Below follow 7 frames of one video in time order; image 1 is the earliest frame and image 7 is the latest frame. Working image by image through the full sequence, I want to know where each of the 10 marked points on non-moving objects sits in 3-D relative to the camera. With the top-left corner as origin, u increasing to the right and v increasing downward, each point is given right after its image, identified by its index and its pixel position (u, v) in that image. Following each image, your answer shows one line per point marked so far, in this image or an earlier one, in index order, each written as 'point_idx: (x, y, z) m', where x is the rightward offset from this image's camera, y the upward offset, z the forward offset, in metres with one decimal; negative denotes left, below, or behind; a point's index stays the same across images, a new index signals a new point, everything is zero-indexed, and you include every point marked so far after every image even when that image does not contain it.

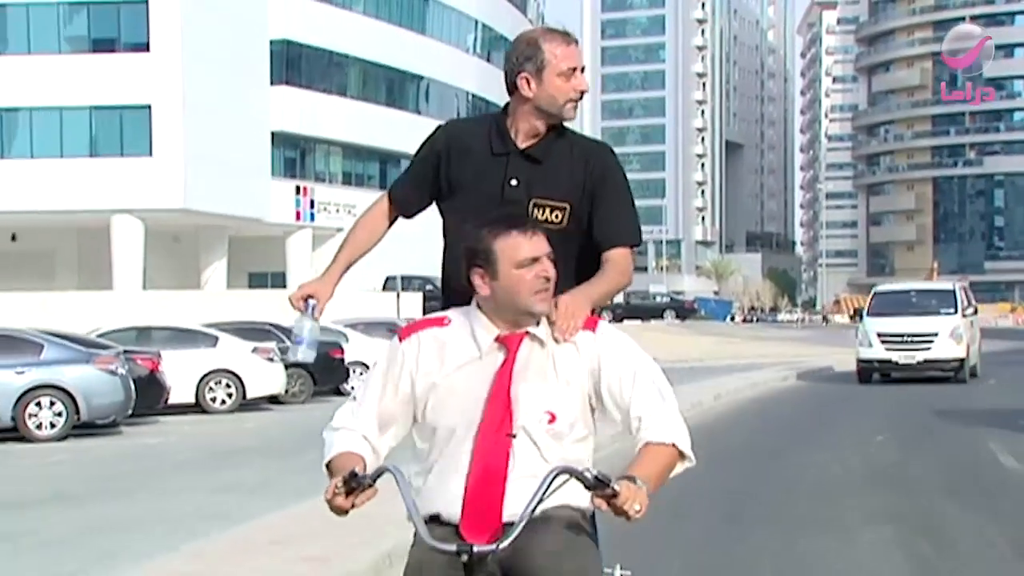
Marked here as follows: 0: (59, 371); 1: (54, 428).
0: (-5.3, -1.0, +15.1) m
1: (-5.4, -1.7, +15.1) m
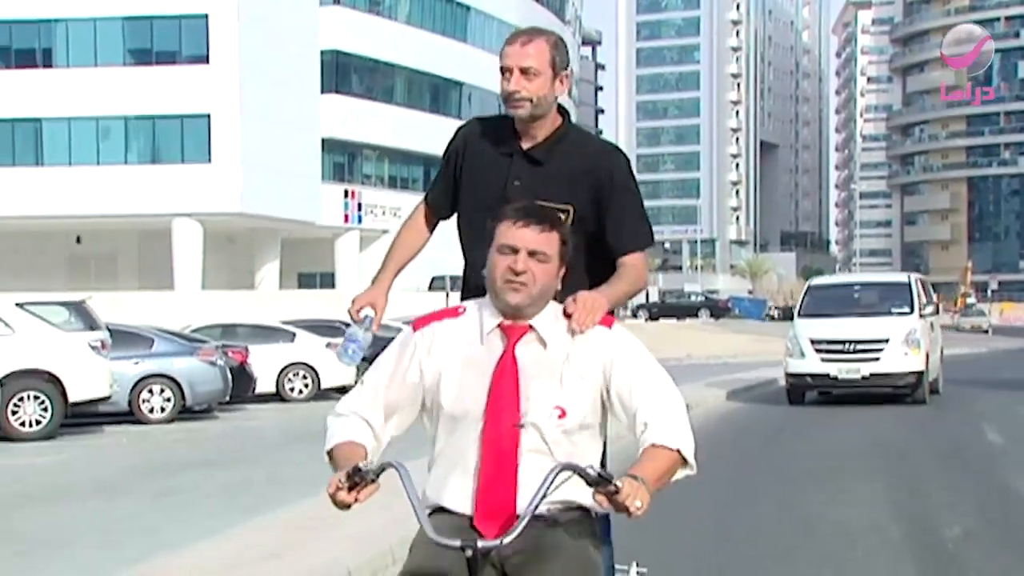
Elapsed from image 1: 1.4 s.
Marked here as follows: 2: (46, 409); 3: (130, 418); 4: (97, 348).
0: (-4.6, -1.0, +17.3) m
1: (-4.7, -1.7, +17.3) m
2: (-5.5, -1.4, +15.1) m
3: (-5.2, -1.8, +17.7) m
4: (-5.1, -0.7, +15.8) m
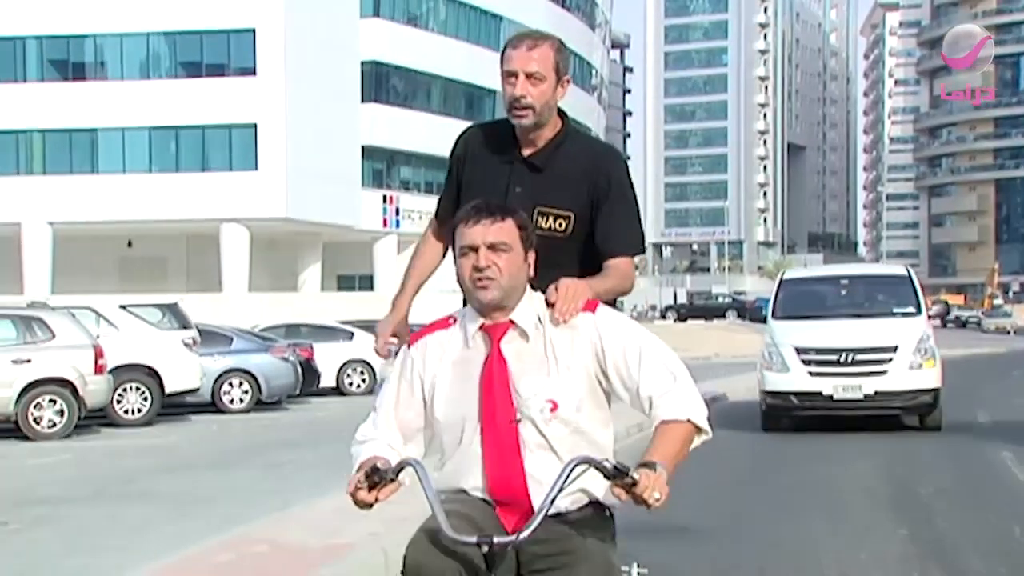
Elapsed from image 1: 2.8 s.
0: (-4.0, -1.0, +19.3) m
1: (-4.1, -1.7, +19.3) m
2: (-4.9, -1.5, +17.1) m
3: (-4.6, -1.9, +19.7) m
4: (-4.4, -0.8, +17.8) m
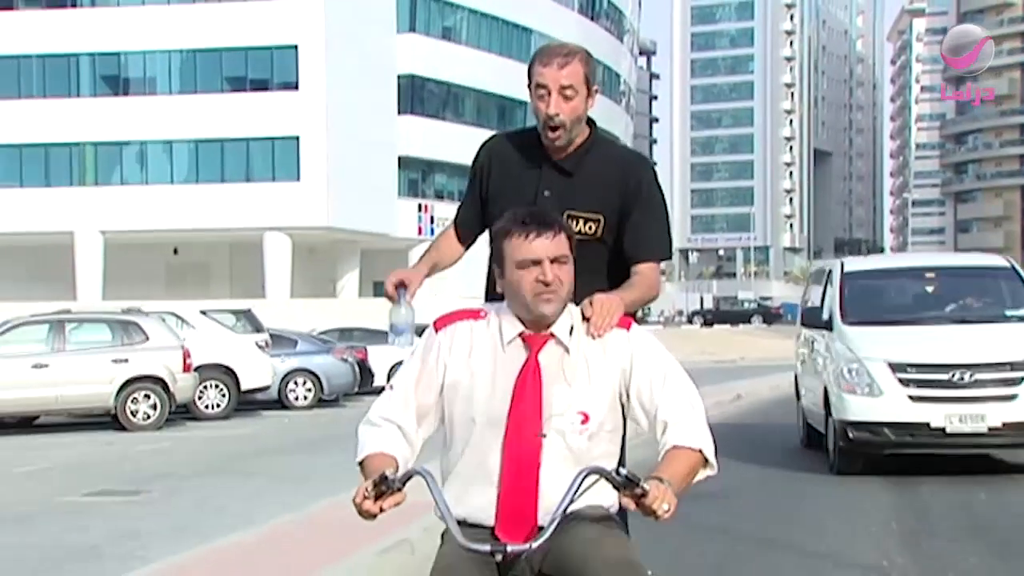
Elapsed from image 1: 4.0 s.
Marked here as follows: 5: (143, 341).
0: (-3.3, -1.2, +21.2) m
1: (-3.4, -1.8, +21.2) m
2: (-4.3, -1.6, +19.0) m
3: (-3.9, -2.0, +21.6) m
4: (-3.8, -0.9, +19.7) m
5: (-5.0, -0.7, +17.5) m
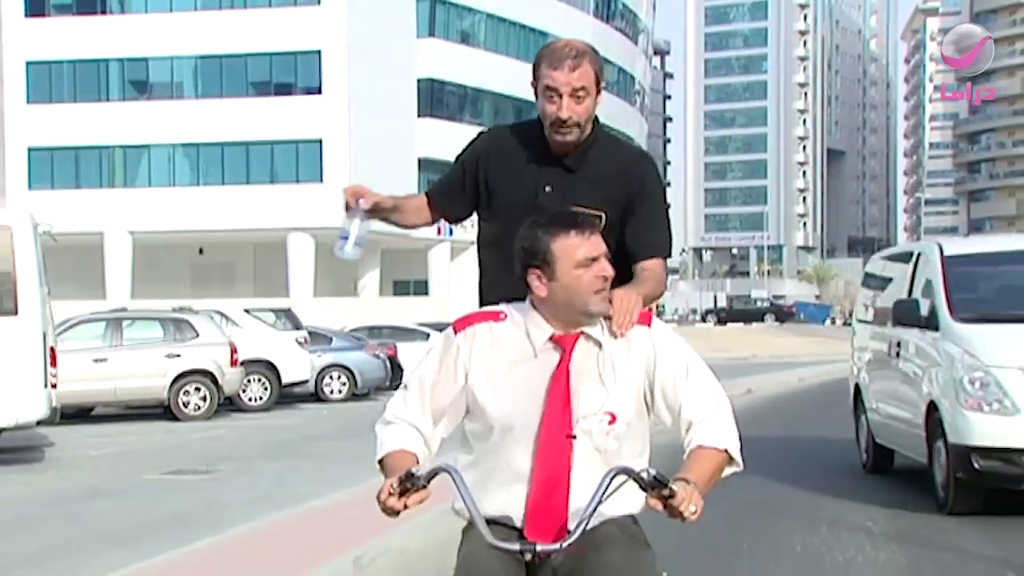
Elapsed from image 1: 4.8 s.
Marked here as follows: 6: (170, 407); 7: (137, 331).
0: (-2.9, -1.1, +22.5) m
1: (-3.0, -1.8, +22.5) m
2: (-3.9, -1.6, +20.3) m
3: (-3.5, -2.0, +22.9) m
4: (-3.4, -0.9, +21.0) m
5: (-4.6, -0.7, +18.8) m
6: (-5.0, -1.7, +18.6) m
7: (-5.4, -0.6, +18.6) m
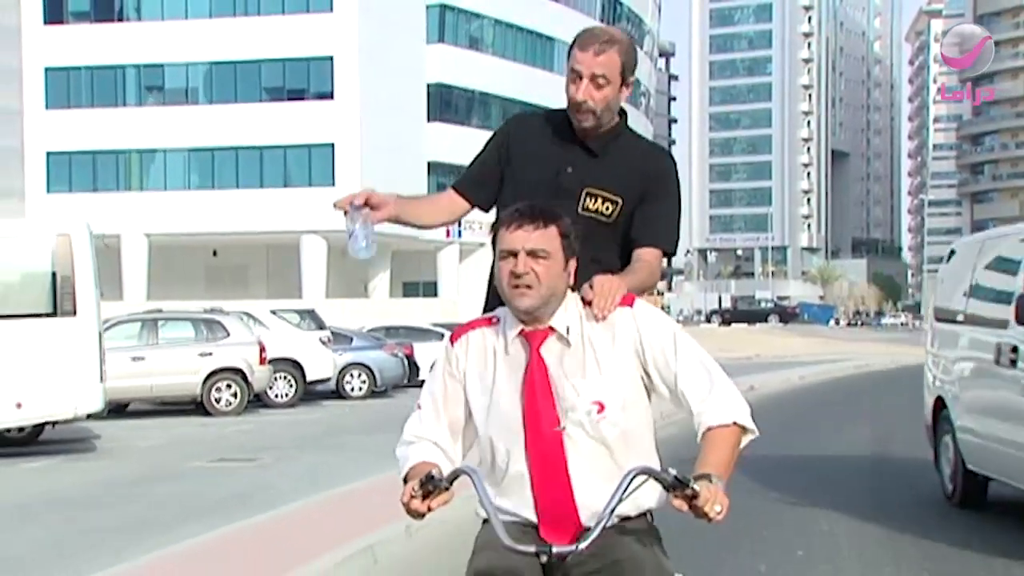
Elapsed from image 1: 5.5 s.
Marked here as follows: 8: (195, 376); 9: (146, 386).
0: (-2.7, -1.2, +23.5) m
1: (-2.8, -1.9, +23.5) m
2: (-3.7, -1.6, +21.4) m
3: (-3.3, -2.0, +24.0) m
4: (-3.2, -0.9, +22.0) m
5: (-4.4, -0.8, +19.8) m
6: (-4.7, -1.8, +19.7) m
7: (-5.2, -0.6, +19.7) m
8: (-4.8, -1.3, +19.5) m
9: (-5.5, -1.5, +19.2) m
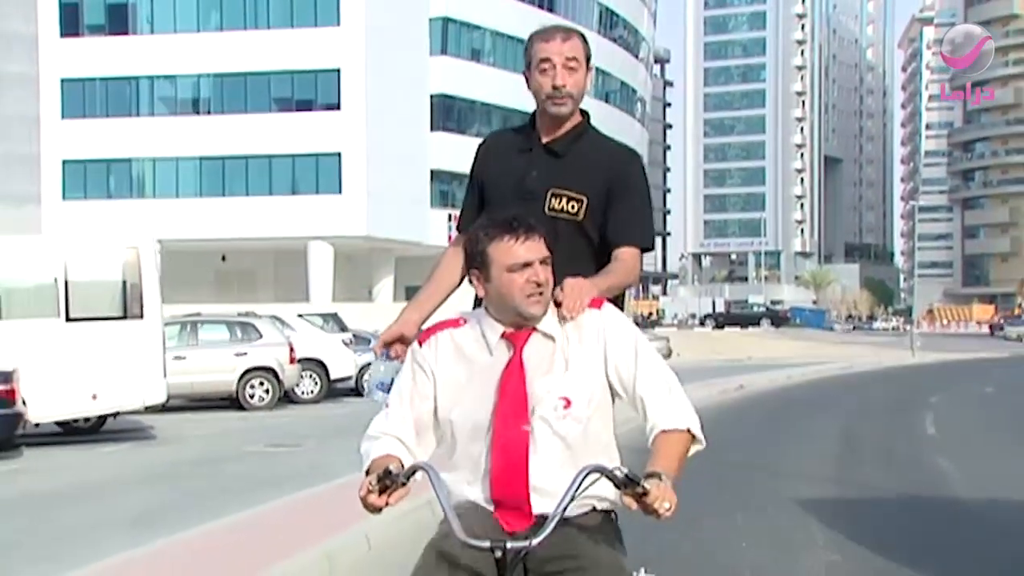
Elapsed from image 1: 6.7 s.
0: (-2.5, -1.3, +25.4) m
1: (-2.6, -2.0, +25.3) m
2: (-3.5, -1.7, +23.2) m
3: (-3.1, -2.1, +25.8) m
4: (-3.1, -1.0, +23.8) m
5: (-4.3, -0.8, +21.7) m
6: (-4.6, -1.8, +21.5) m
7: (-5.1, -0.7, +21.5) m
8: (-4.7, -1.4, +21.3) m
9: (-5.3, -1.6, +21.0) m
